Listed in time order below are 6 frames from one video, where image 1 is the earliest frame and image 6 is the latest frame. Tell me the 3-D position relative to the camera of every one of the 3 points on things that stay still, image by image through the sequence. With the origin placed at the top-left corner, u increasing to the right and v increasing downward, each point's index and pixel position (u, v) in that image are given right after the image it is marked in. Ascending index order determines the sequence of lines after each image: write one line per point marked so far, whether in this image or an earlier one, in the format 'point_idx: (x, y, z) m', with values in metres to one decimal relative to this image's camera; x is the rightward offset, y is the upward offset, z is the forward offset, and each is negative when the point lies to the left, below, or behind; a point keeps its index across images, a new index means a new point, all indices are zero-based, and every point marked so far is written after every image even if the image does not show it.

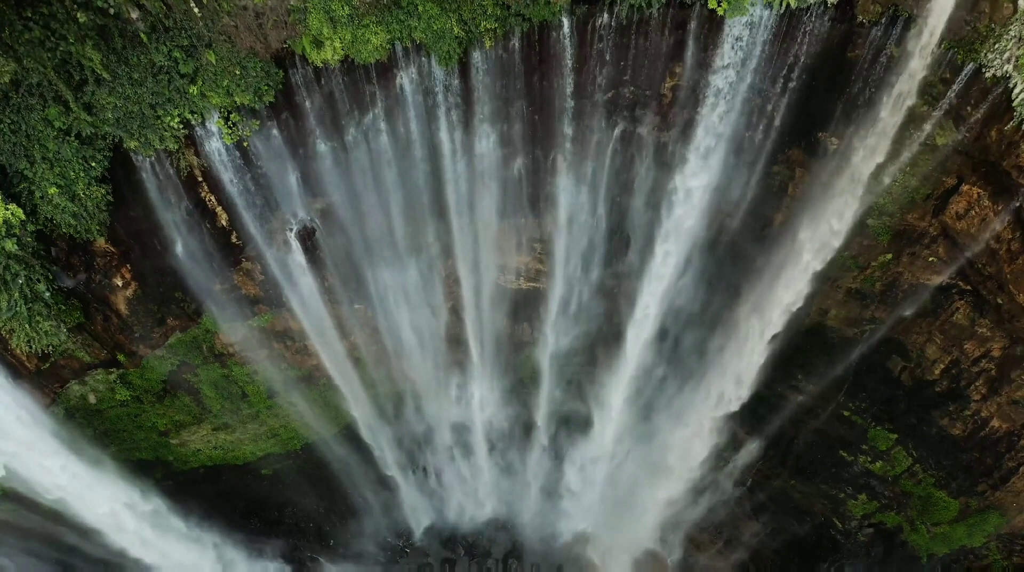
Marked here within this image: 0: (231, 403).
0: (-5.2, -2.2, +11.9) m
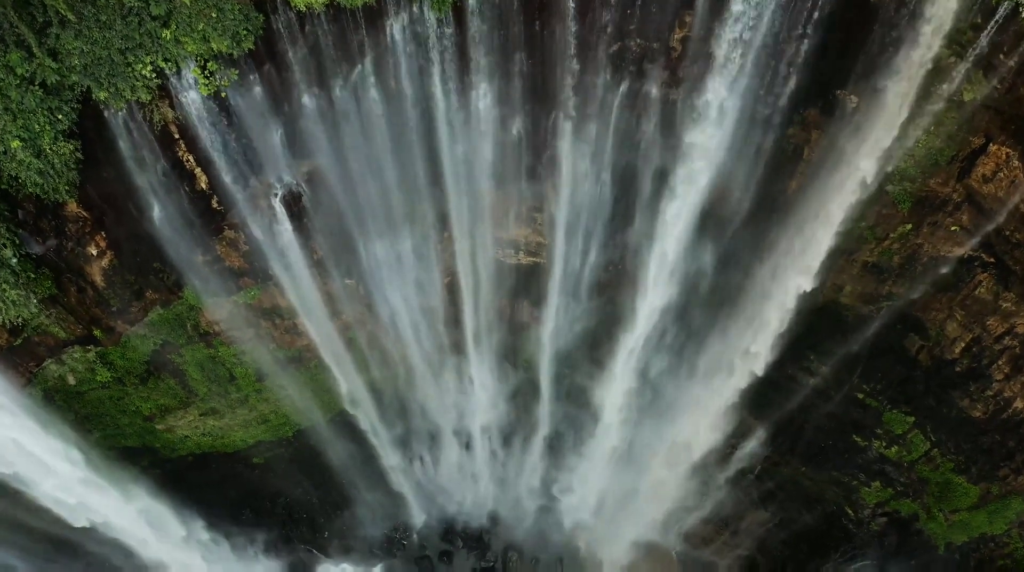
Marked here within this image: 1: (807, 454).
0: (-5.2, -1.8, +11.4) m
1: (+5.6, -3.2, +12.3) m
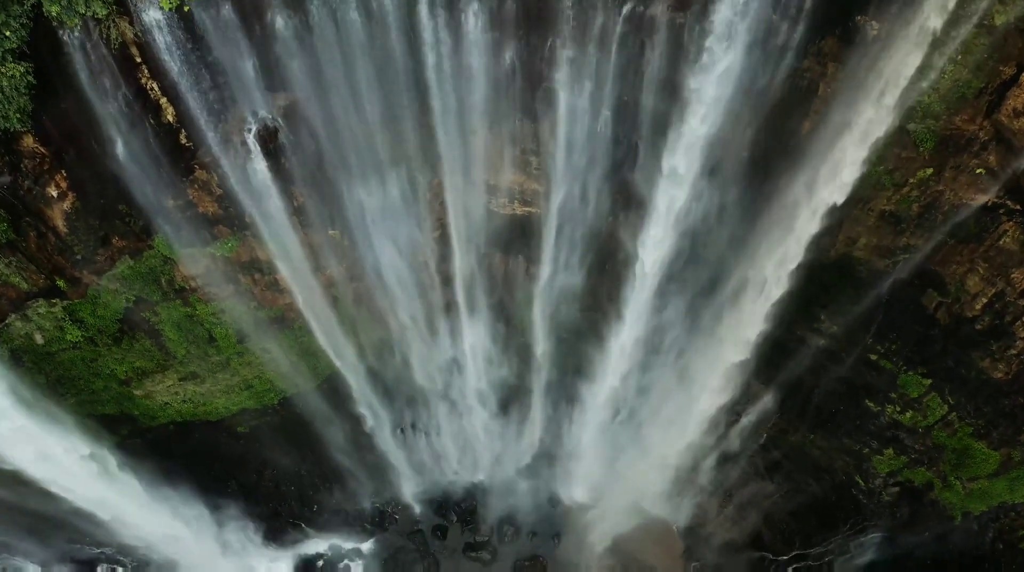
0: (-5.3, -1.1, +10.8) m
1: (+5.6, -2.4, +11.7) m
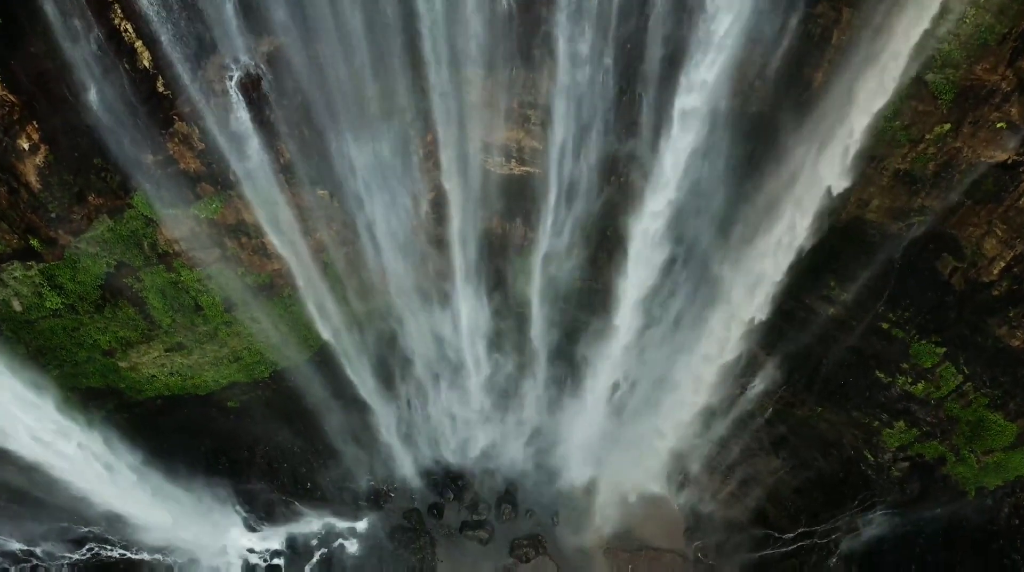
0: (-5.4, -0.5, +10.4) m
1: (+5.5, -1.9, +11.3) m
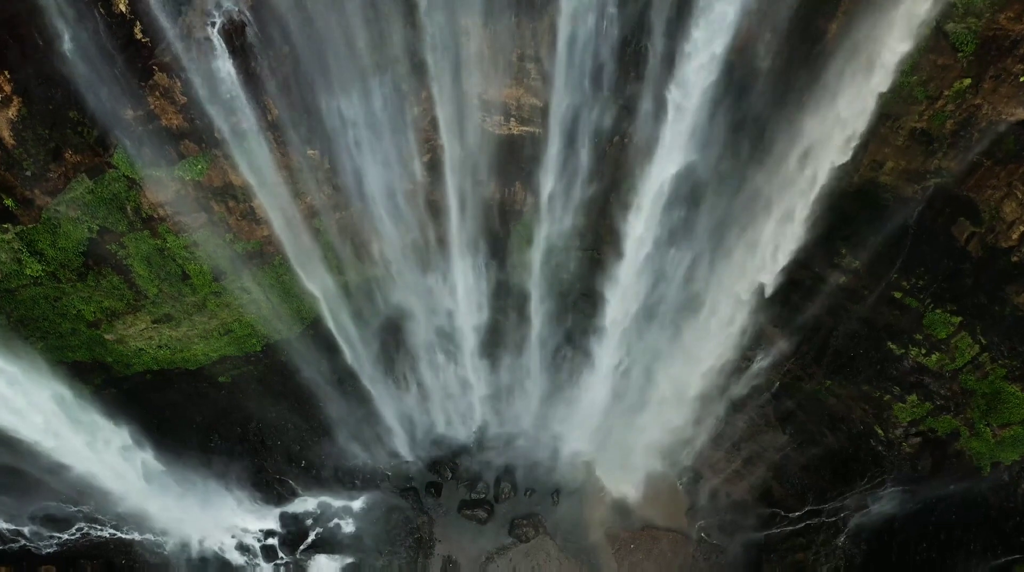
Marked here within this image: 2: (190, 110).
0: (-5.4, 0.0, +10.0) m
1: (+5.5, -1.3, +10.9) m
2: (-4.2, +2.3, +8.4) m
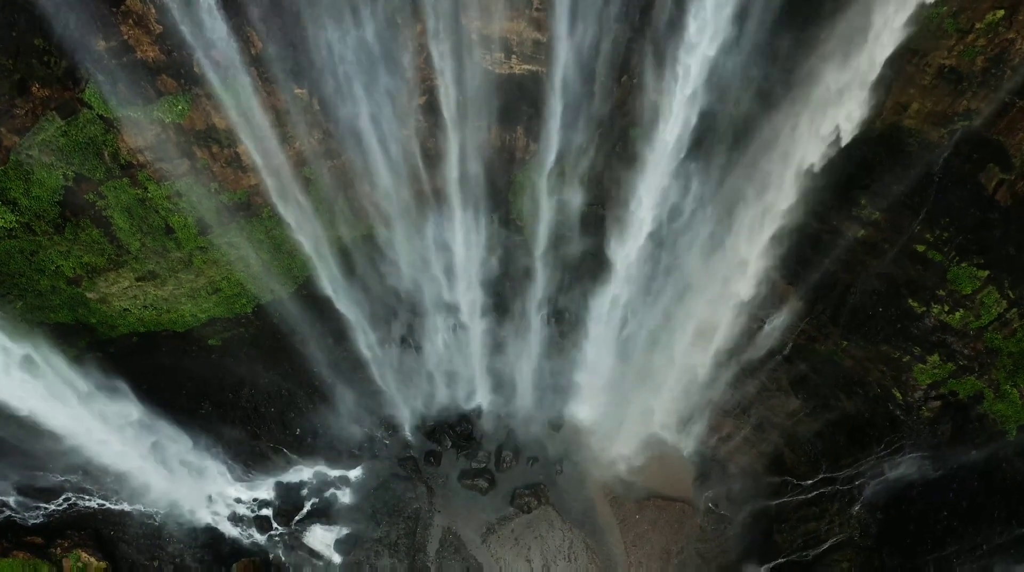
0: (-5.3, +0.7, +9.5) m
1: (+5.5, -0.6, +10.4) m
2: (-4.2, +2.9, +7.9) m
